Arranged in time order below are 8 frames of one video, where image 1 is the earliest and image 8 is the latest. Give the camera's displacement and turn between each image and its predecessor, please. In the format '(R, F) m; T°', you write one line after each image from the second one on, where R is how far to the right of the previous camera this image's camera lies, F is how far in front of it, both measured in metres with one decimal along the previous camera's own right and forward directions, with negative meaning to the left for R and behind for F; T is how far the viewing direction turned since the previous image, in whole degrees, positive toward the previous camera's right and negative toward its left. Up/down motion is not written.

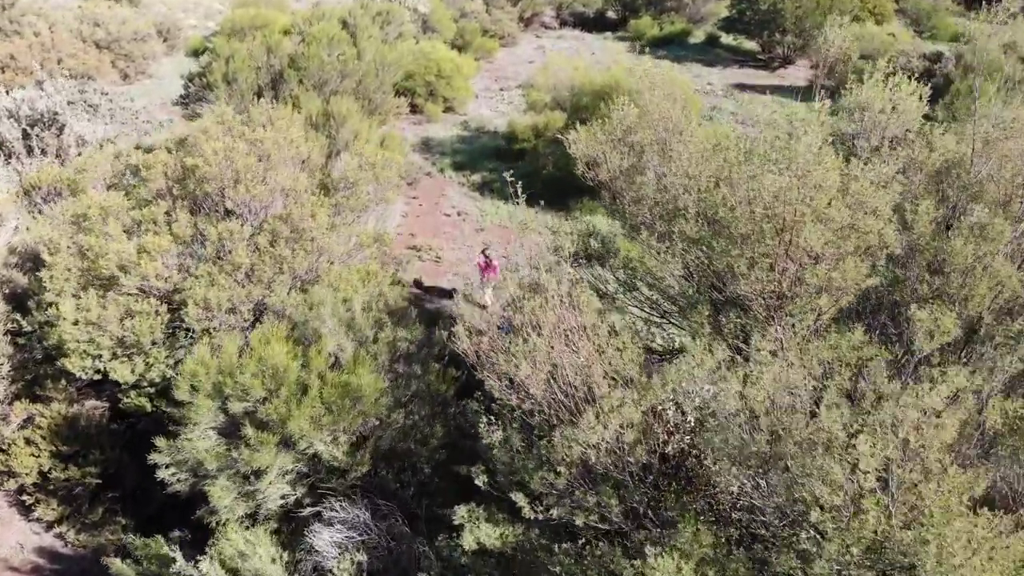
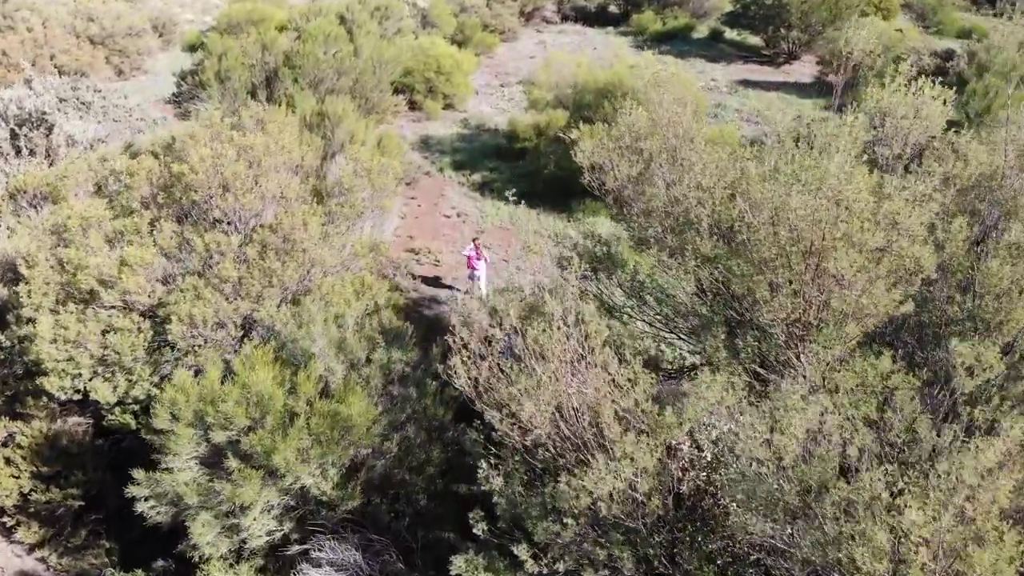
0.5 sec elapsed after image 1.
(0.0, +0.4) m; 0°
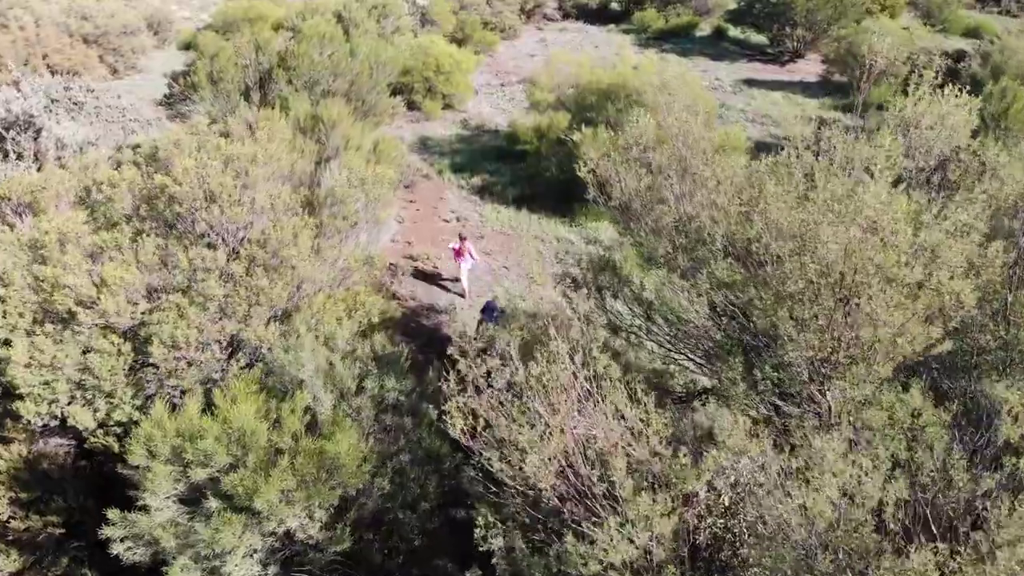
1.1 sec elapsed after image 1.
(0.0, +0.4) m; 0°
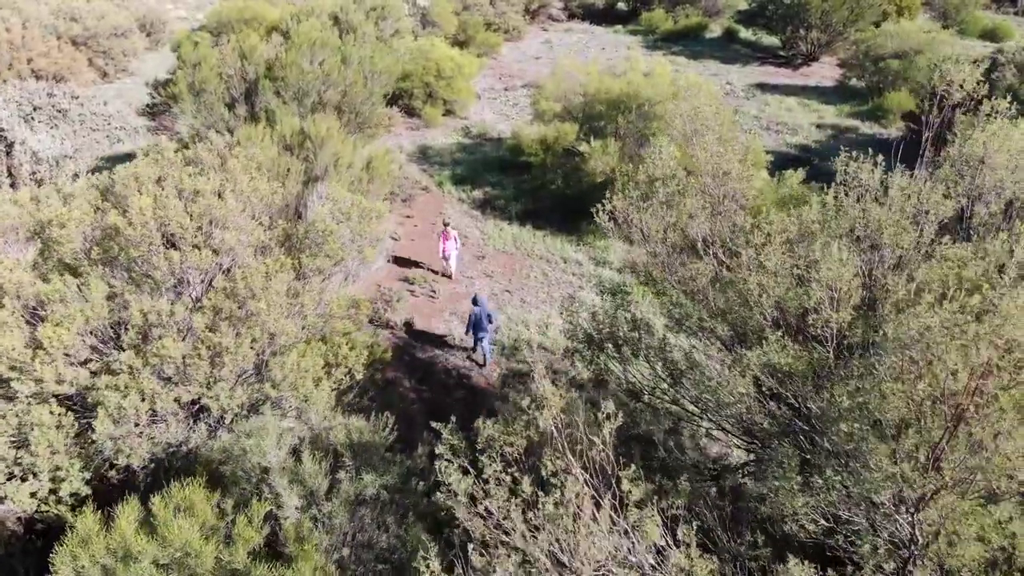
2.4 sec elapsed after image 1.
(0.0, +0.9) m; 0°
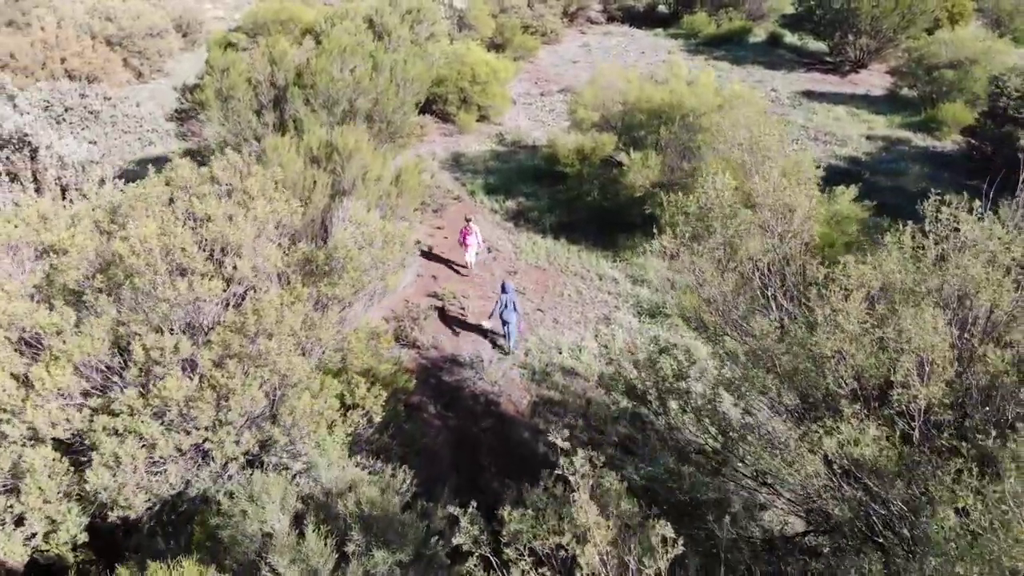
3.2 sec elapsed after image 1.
(0.0, +0.5) m; -2°
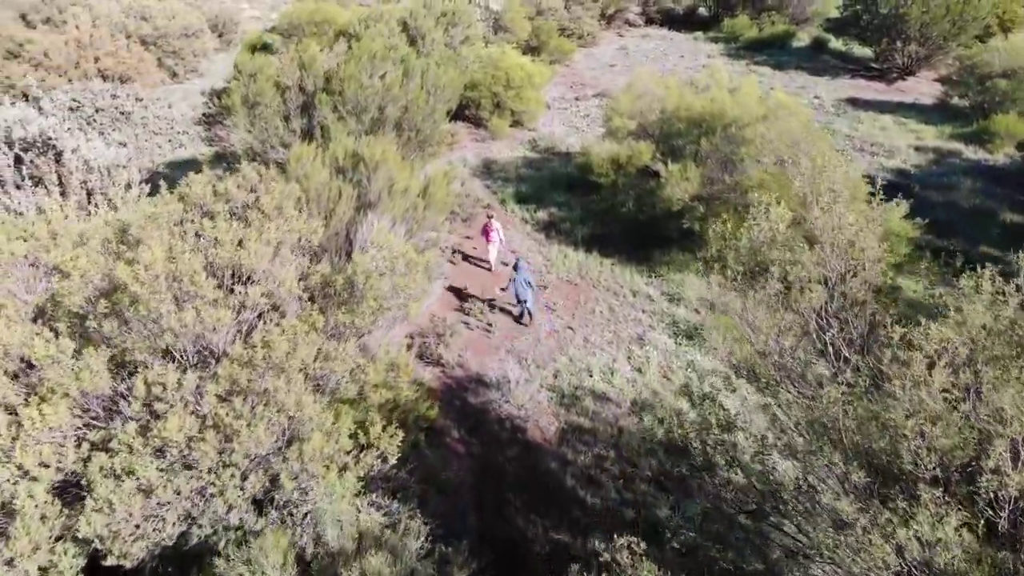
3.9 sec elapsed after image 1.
(0.0, +0.4) m; -2°
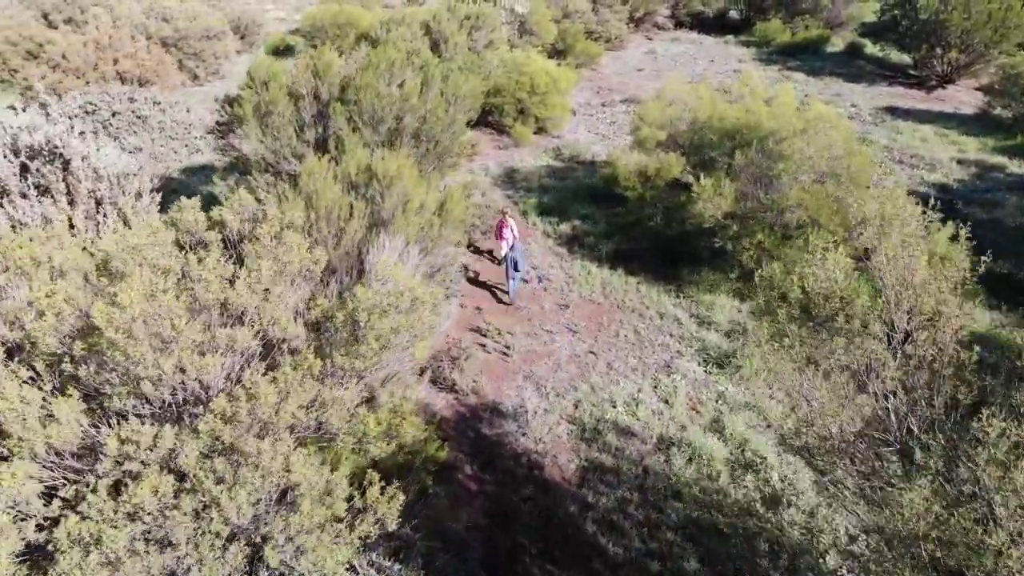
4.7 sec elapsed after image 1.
(0.0, +0.6) m; -2°
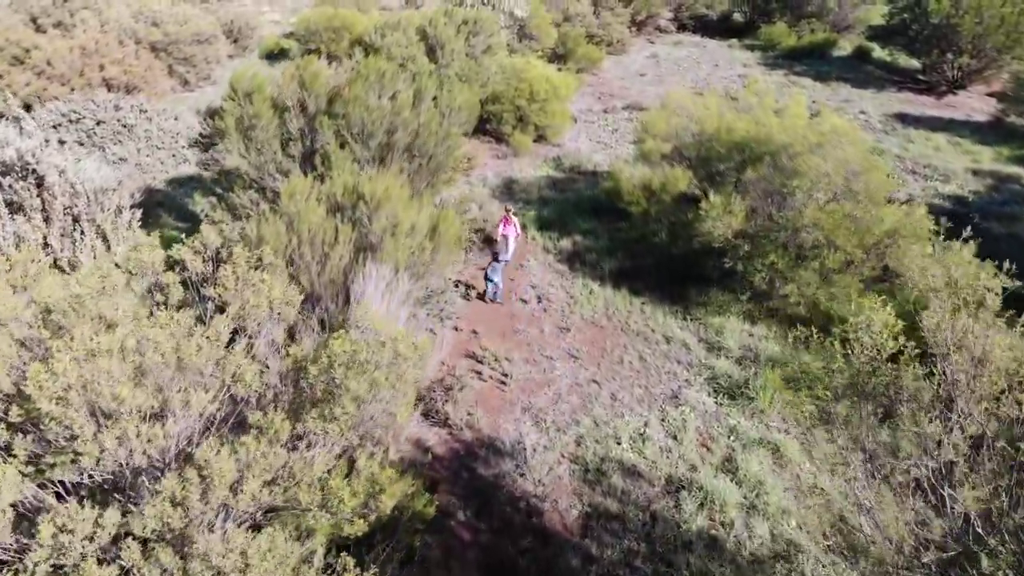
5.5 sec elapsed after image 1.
(0.0, +0.6) m; 0°
